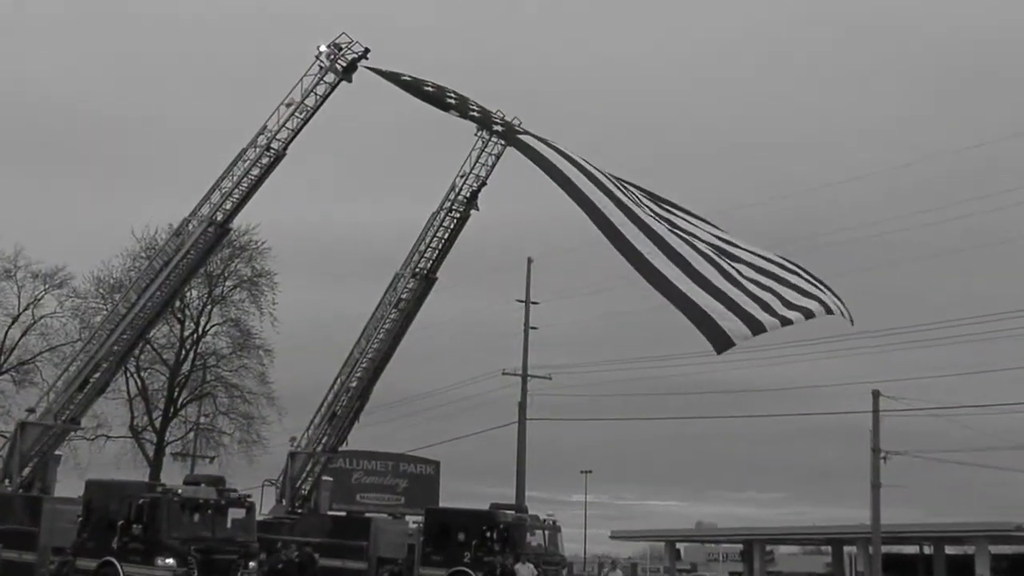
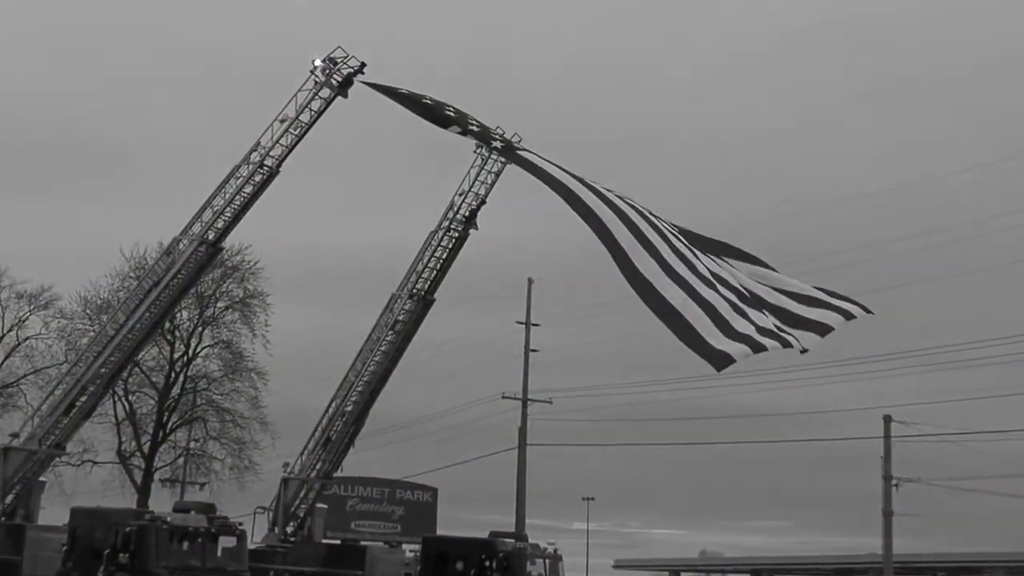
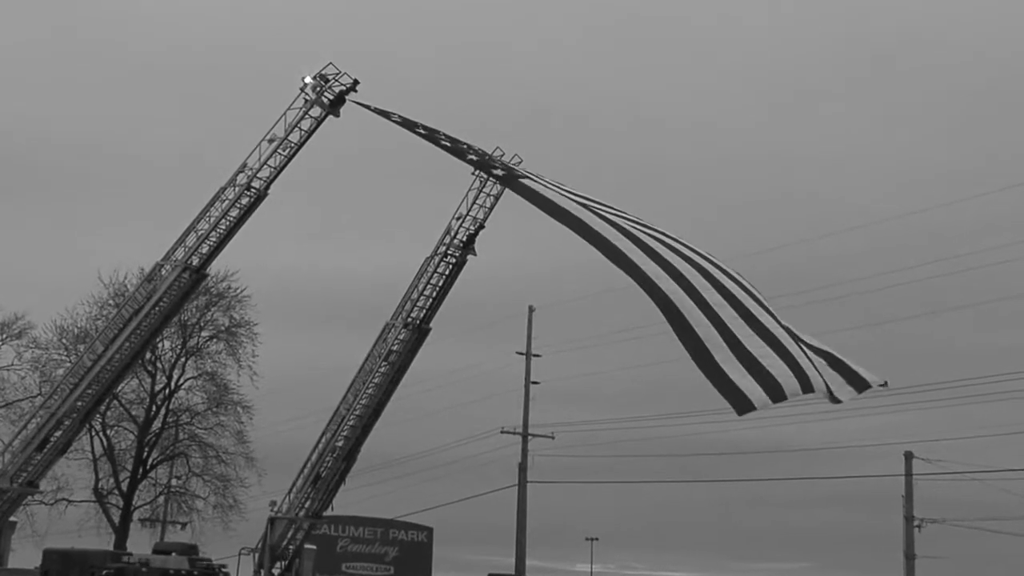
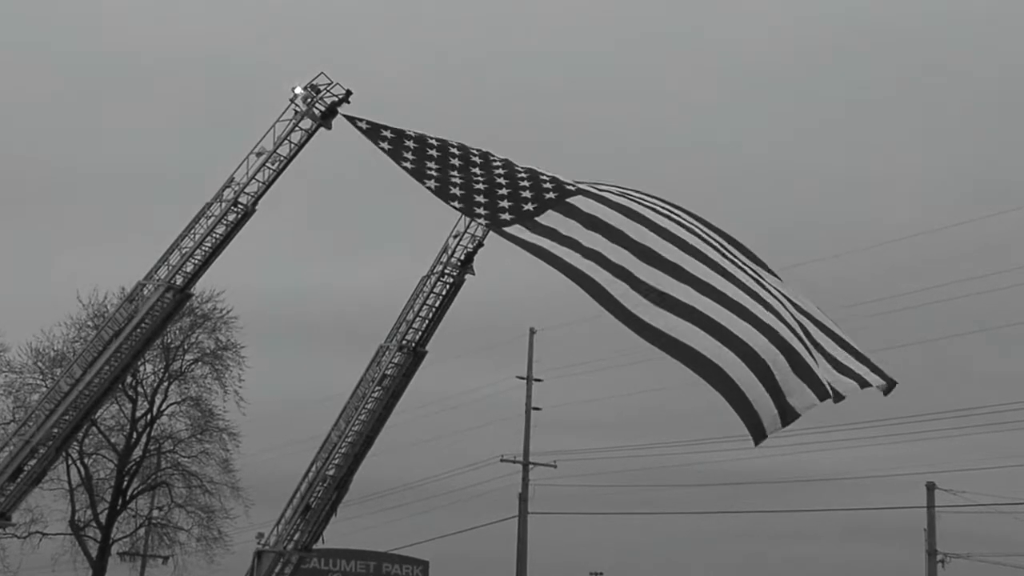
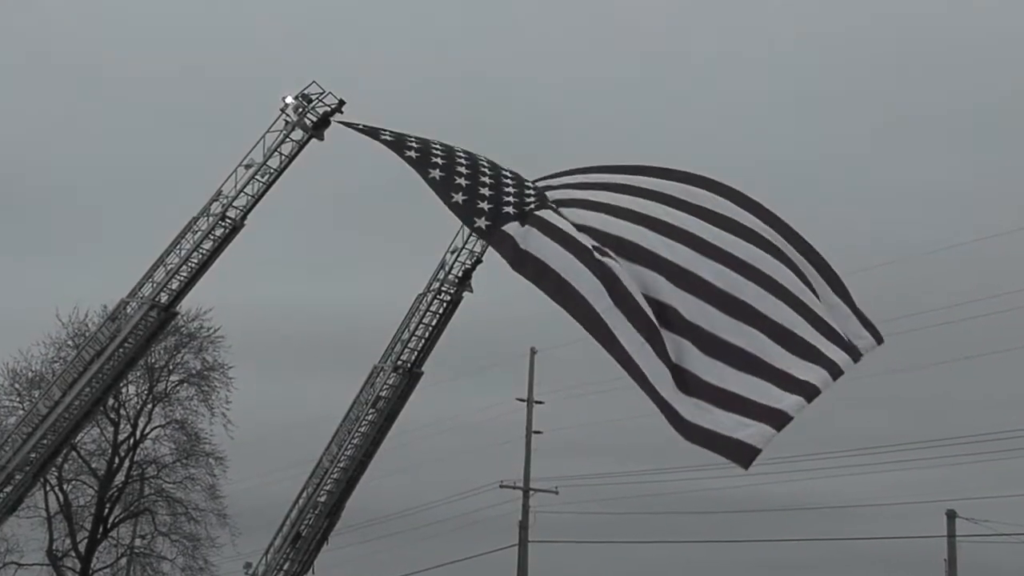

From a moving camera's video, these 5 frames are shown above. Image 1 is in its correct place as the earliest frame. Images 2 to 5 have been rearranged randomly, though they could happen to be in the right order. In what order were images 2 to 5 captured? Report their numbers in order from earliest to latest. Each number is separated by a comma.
2, 3, 4, 5
